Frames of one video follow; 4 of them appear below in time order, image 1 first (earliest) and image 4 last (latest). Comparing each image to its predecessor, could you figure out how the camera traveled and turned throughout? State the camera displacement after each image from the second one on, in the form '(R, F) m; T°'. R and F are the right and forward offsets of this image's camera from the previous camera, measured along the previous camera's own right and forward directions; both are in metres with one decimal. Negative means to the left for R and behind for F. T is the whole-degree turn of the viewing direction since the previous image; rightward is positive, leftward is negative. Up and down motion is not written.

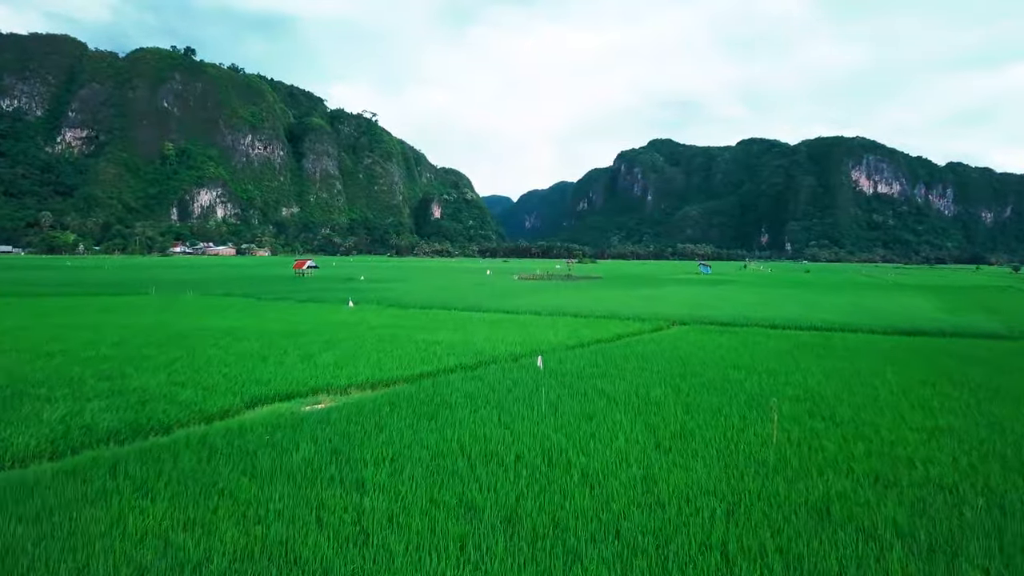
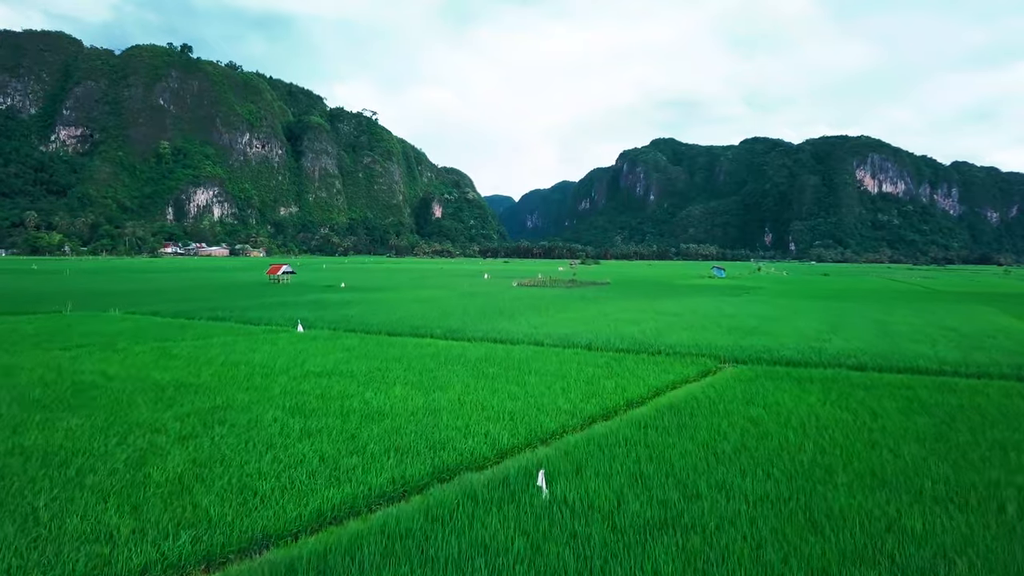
(+0.2, +4.3) m; 0°
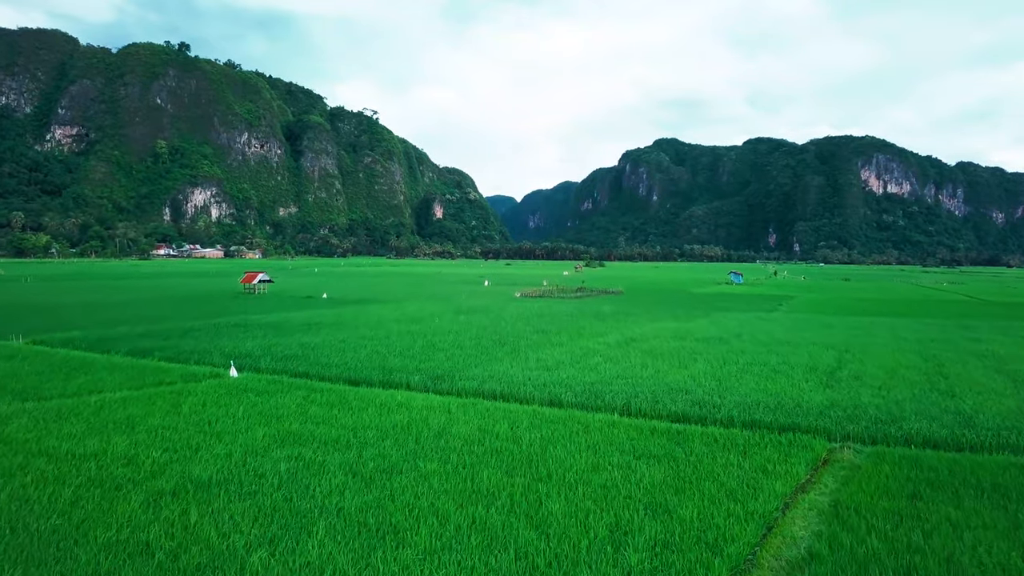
(-0.1, +4.0) m; 0°
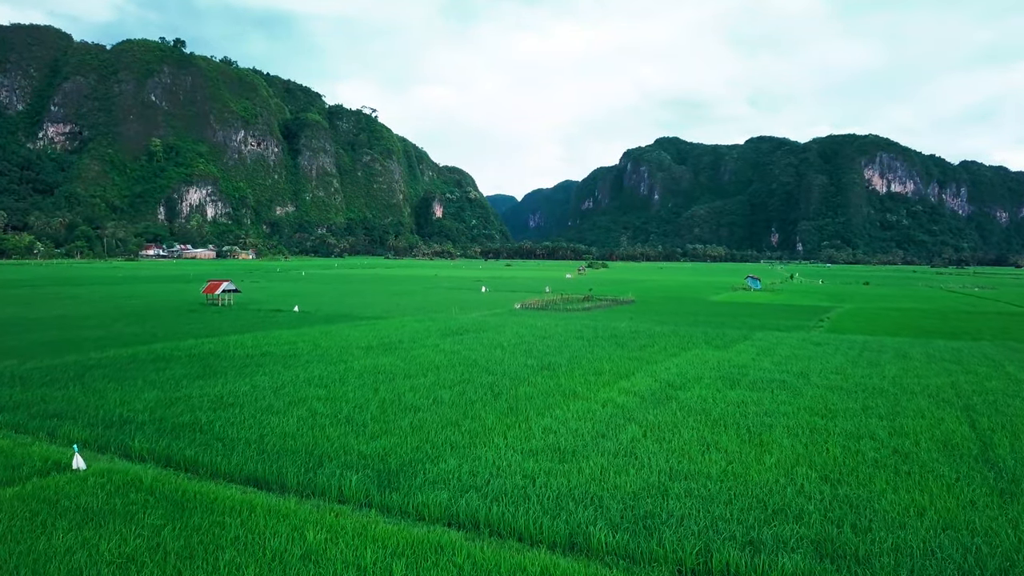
(+0.1, +4.0) m; 0°
